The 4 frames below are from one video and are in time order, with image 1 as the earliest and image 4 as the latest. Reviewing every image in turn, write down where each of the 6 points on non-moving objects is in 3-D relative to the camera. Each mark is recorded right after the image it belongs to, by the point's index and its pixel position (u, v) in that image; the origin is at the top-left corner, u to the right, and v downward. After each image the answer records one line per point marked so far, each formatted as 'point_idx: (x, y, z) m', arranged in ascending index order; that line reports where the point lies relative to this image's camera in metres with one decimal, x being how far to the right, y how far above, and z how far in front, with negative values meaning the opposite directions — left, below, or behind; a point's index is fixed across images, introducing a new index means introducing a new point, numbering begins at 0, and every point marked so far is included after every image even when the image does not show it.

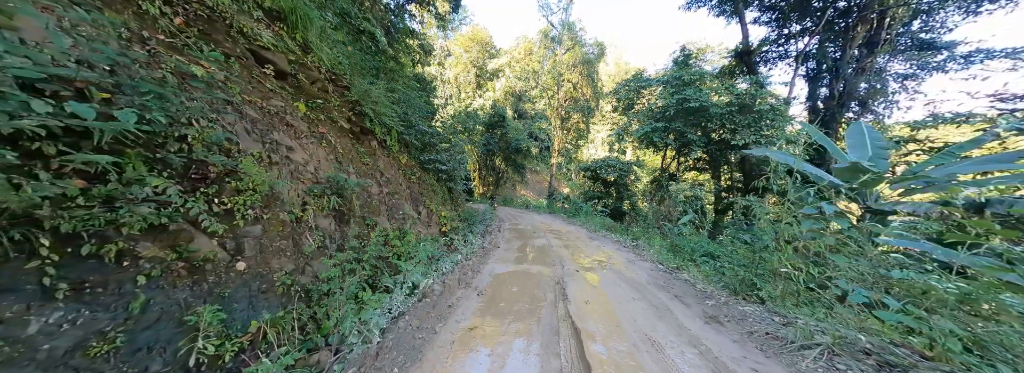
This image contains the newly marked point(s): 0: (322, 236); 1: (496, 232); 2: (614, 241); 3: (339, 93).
0: (-2.1, -0.5, +2.7) m
1: (-0.5, -1.5, +7.8) m
2: (+2.5, -1.4, +6.1) m
3: (-3.0, +1.6, +4.3) m
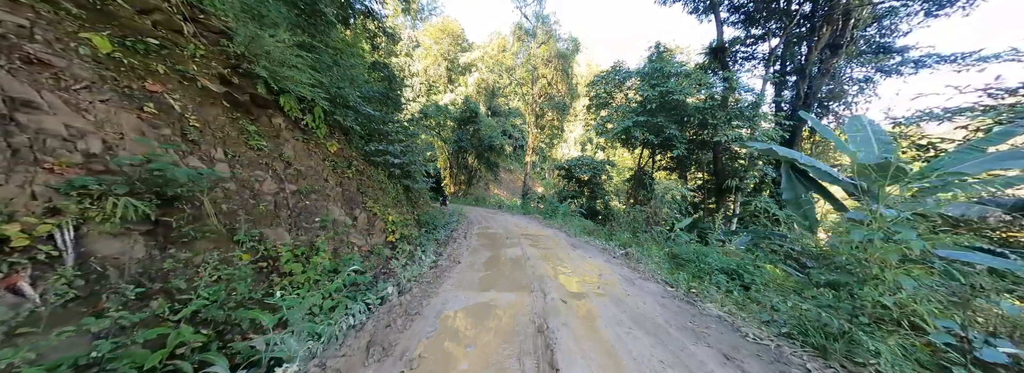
0: (-2.4, -0.5, +1.3) m
1: (-1.4, -1.4, +6.5) m
2: (+1.9, -1.3, +5.2) m
3: (-3.4, +1.7, +2.8) m
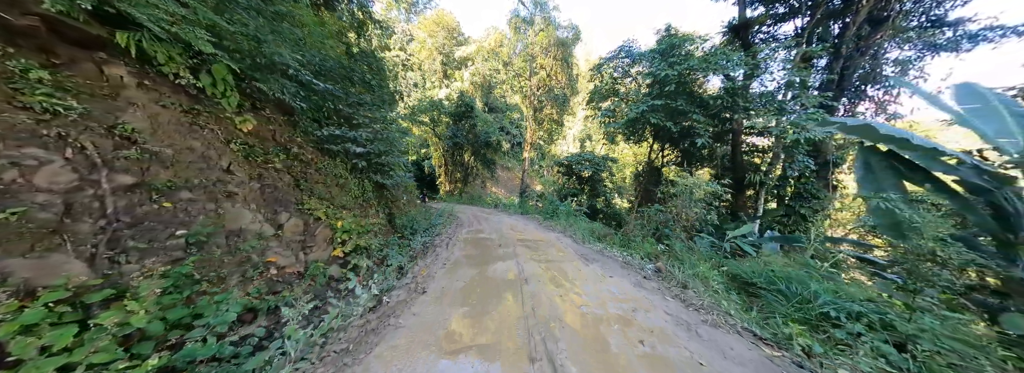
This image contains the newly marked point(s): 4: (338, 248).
0: (-2.5, -0.5, +0.1) m
1: (-1.5, -1.3, +5.3) m
2: (+1.8, -1.2, +4.0) m
3: (-3.6, +1.7, +1.5) m
4: (-2.5, -0.9, +3.7) m
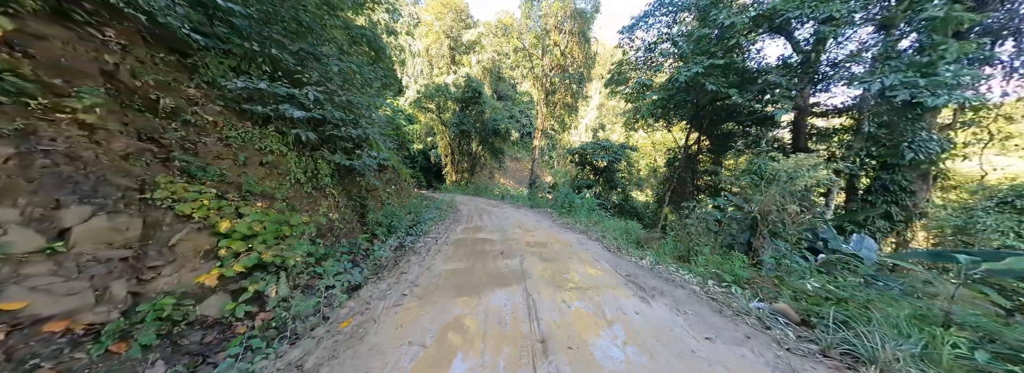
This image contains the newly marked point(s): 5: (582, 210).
0: (-2.5, -0.4, -1.5) m
1: (-1.4, -1.0, +3.7) m
2: (+1.8, -1.0, +2.3) m
3: (-3.5, +1.9, 0.0) m
4: (-2.5, -0.7, +2.2) m
5: (+2.5, -0.8, +9.1) m
